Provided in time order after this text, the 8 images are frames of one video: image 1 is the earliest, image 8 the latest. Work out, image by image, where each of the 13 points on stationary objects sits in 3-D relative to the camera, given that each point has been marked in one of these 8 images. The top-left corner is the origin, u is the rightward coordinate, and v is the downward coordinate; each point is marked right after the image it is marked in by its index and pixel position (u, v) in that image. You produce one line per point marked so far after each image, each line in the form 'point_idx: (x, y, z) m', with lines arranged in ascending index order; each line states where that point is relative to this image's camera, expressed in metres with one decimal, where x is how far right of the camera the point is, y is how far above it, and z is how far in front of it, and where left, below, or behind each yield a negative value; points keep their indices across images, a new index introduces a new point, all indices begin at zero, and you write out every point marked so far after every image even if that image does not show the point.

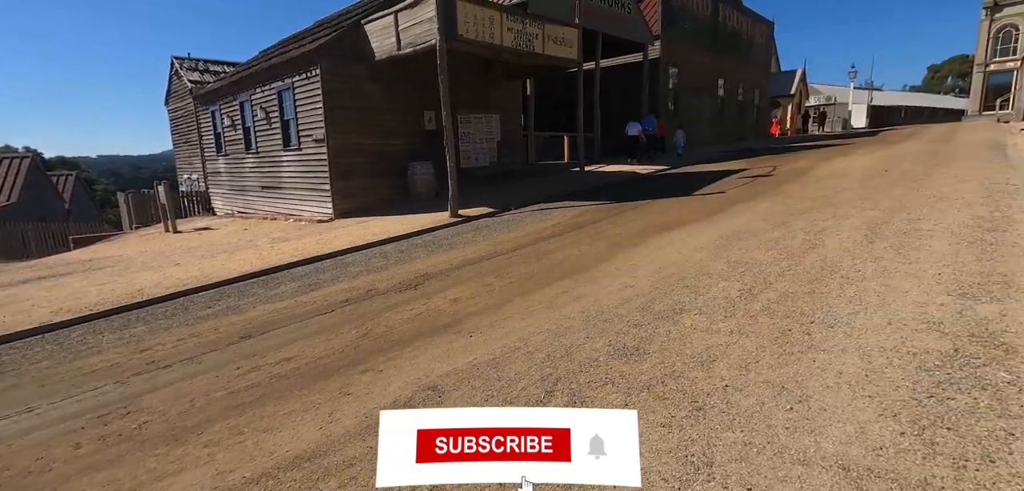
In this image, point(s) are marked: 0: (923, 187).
0: (+6.2, +0.9, +7.3) m
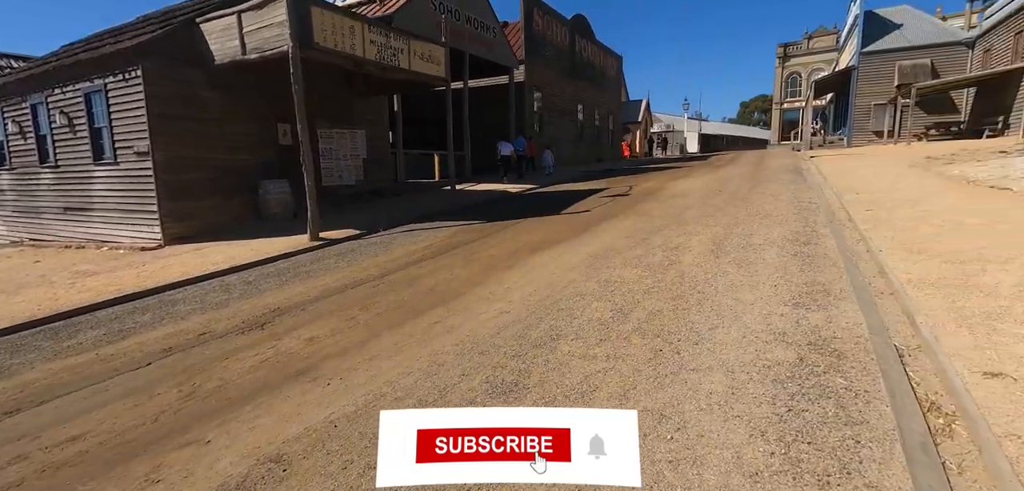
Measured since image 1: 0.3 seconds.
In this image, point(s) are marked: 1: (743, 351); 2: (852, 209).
0: (+4.1, +0.7, +8.4) m
1: (+1.5, -0.7, +3.1) m
2: (+5.1, +0.6, +7.2) m
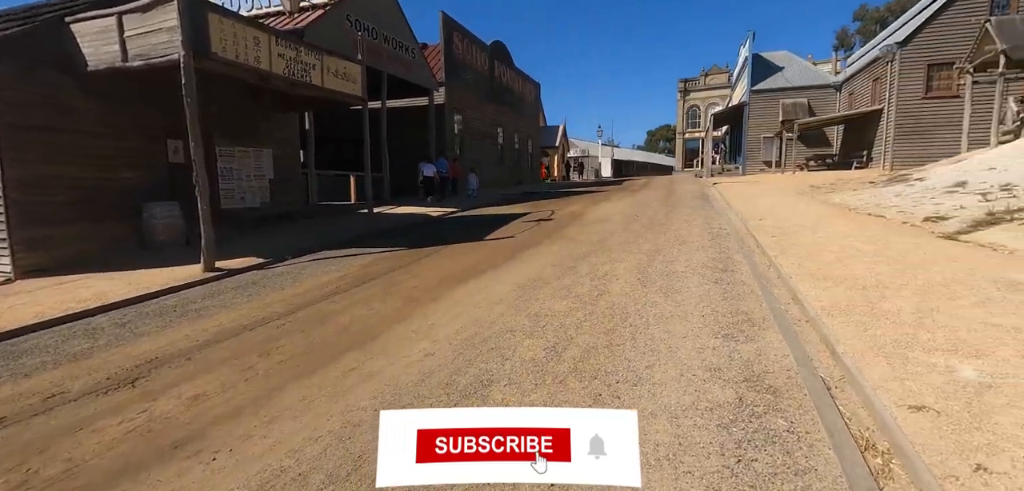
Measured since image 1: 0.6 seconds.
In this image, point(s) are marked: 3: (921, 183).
0: (+2.8, +0.3, +8.7) m
1: (+1.1, -0.9, +3.0) m
2: (+4.0, +0.2, +7.7) m
3: (+10.2, +1.6, +12.0) m
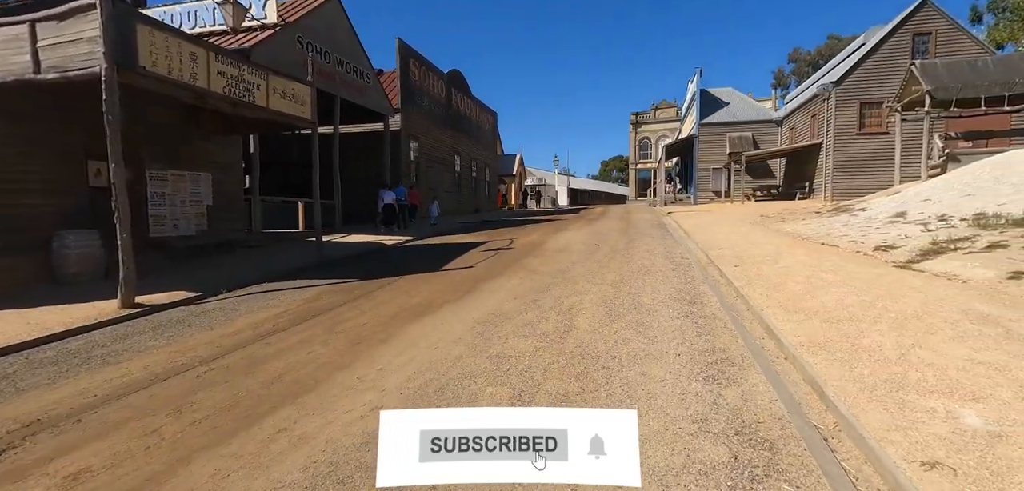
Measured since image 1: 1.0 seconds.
0: (+2.1, -0.3, +8.5) m
1: (+0.9, -1.1, +2.6) m
2: (+3.3, -0.3, +7.6) m
3: (+9.1, +0.9, +12.5) m
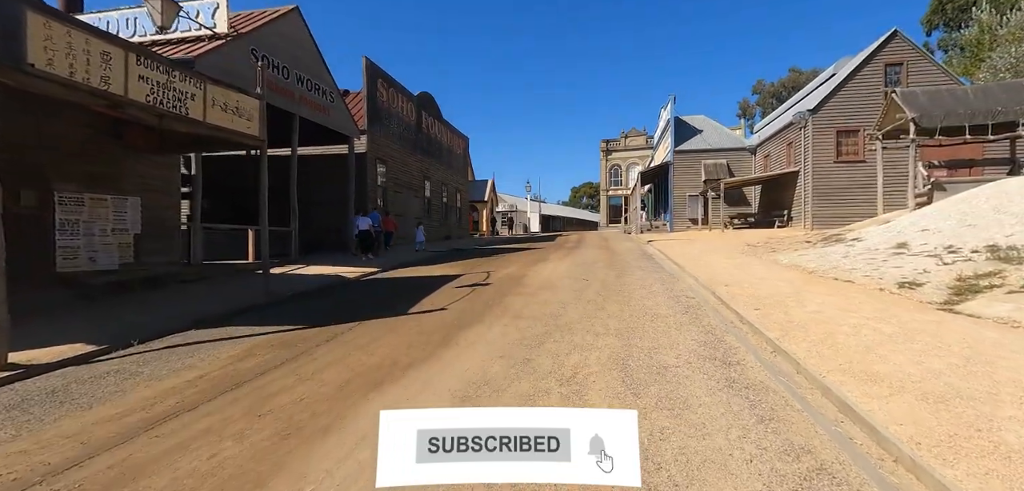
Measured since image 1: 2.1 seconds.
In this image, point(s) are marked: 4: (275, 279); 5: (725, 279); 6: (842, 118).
0: (+1.8, -0.8, +7.4) m
1: (+0.9, -1.4, +1.4) m
2: (+3.1, -0.8, +6.5) m
3: (+8.6, +0.1, +11.9) m
4: (-6.0, -0.8, +12.1) m
5: (+3.8, -0.6, +8.6) m
6: (+13.2, +5.1, +19.3) m
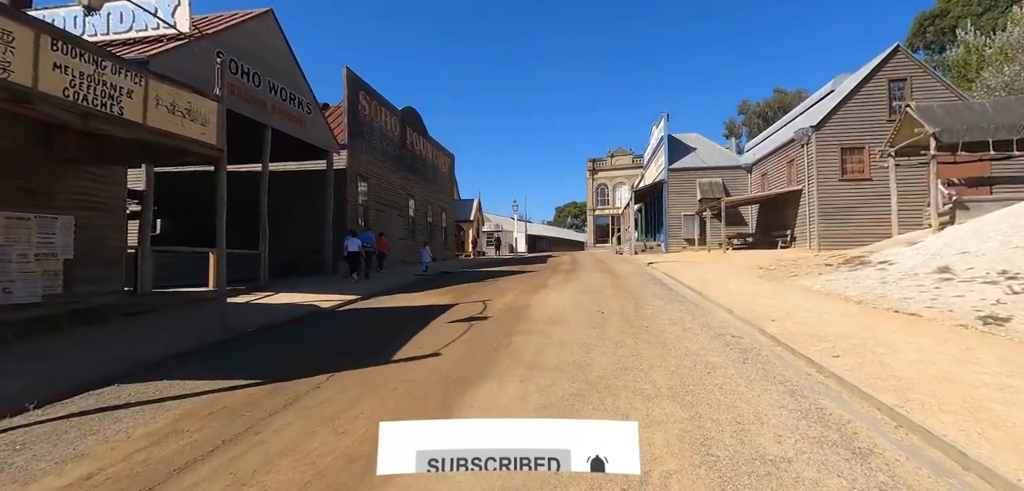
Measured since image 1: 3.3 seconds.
0: (+1.9, -1.2, +6.0) m
1: (+1.3, -1.5, 0.0) m
2: (+3.2, -1.1, +5.3) m
3: (+8.5, -0.5, +10.8) m
4: (-6.0, -1.4, +10.5) m
5: (+3.9, -1.0, +7.4) m
6: (+12.9, +4.3, +18.6) m
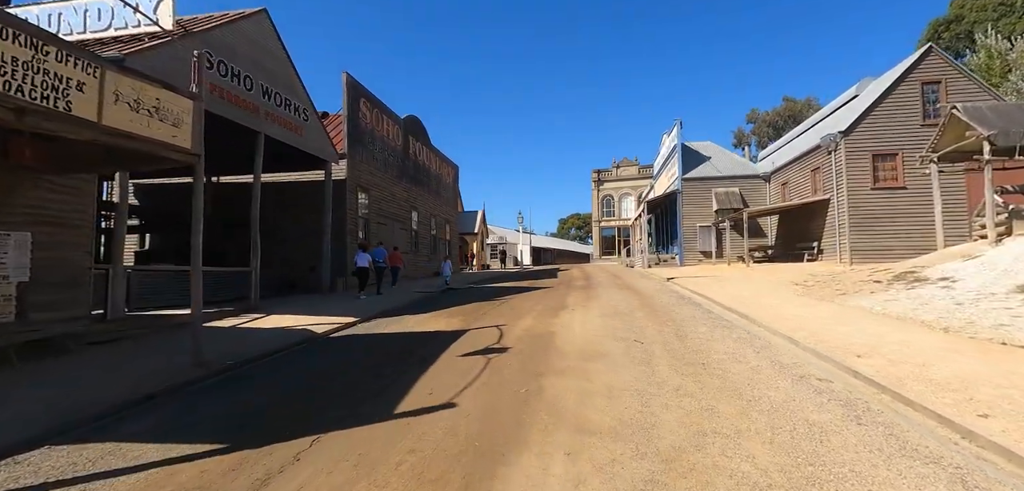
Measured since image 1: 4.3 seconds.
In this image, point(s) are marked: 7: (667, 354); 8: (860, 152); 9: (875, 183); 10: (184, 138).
0: (+2.2, -1.4, +4.8) m
1: (+1.6, -1.6, -1.2) m
2: (+3.5, -1.3, +4.0) m
3: (+8.9, -0.8, +9.6) m
4: (-5.6, -1.7, +9.3) m
5: (+4.2, -1.3, +6.2) m
6: (+13.3, +3.8, +17.5) m
7: (+2.0, -1.4, +6.3) m
8: (+12.6, +3.4, +17.5) m
9: (+13.1, +2.3, +17.4) m
10: (-4.8, +1.6, +7.1) m
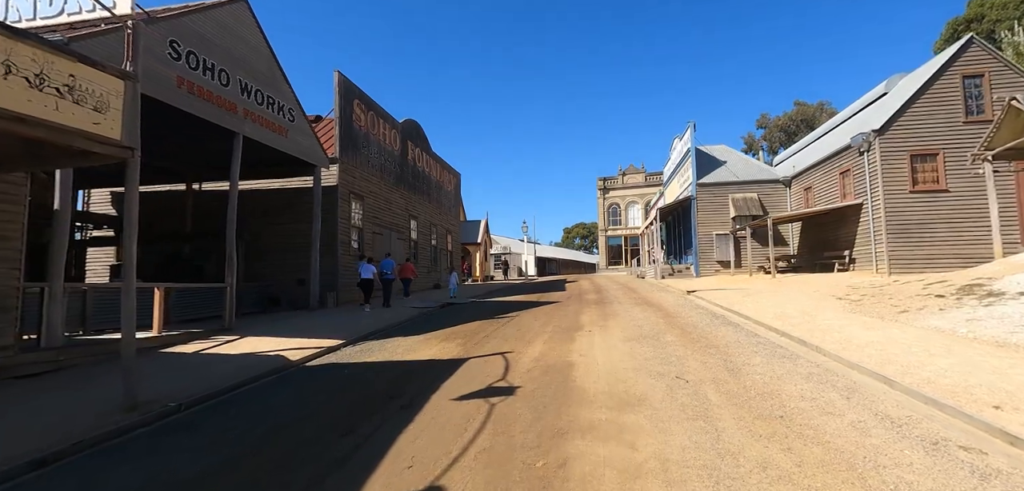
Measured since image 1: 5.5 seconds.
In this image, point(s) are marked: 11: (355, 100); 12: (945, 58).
0: (+2.3, -1.5, +3.3) m
1: (+1.6, -1.5, -2.7) m
2: (+3.6, -1.4, +2.5) m
3: (+9.0, -0.9, +8.0) m
4: (-5.5, -2.0, +7.8) m
5: (+4.3, -1.4, +4.7) m
6: (+13.4, +3.5, +16.0) m
7: (+2.1, -1.5, +4.8) m
8: (+12.8, +3.1, +16.0) m
9: (+13.3, +2.0, +15.9) m
10: (-4.7, +1.4, +5.7) m
11: (-5.6, +5.2, +17.2) m
12: (+14.4, +6.2, +16.1) m
